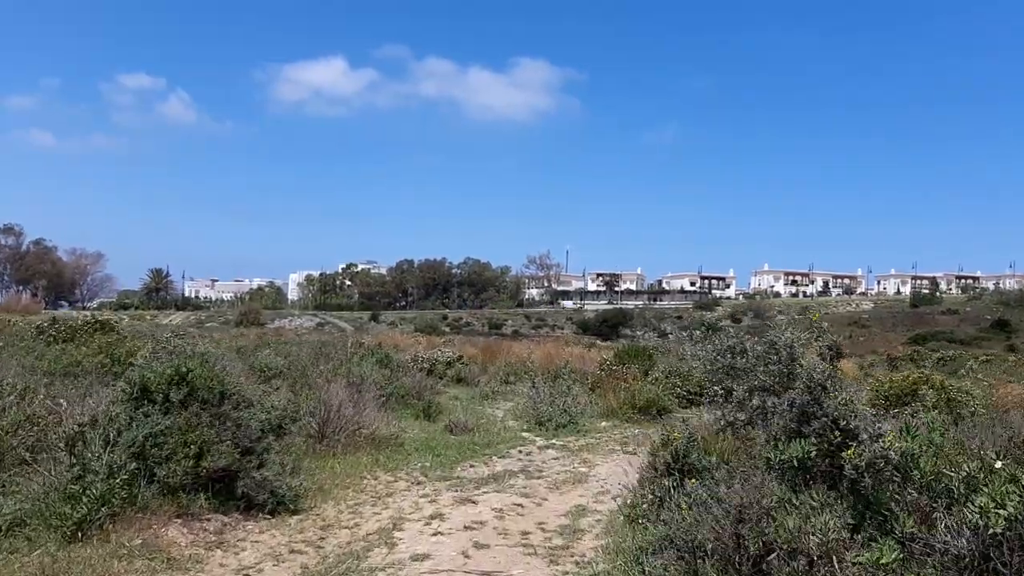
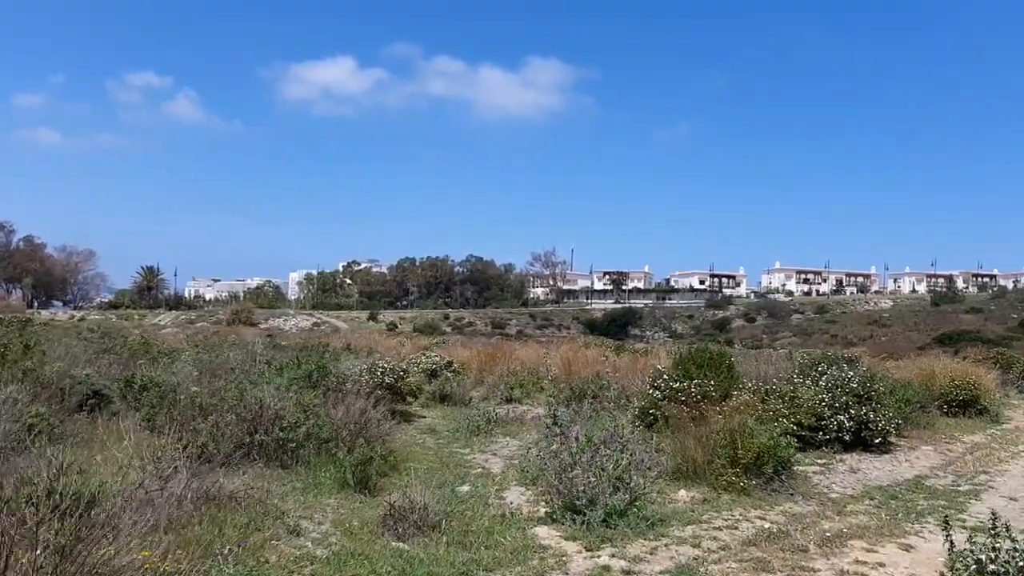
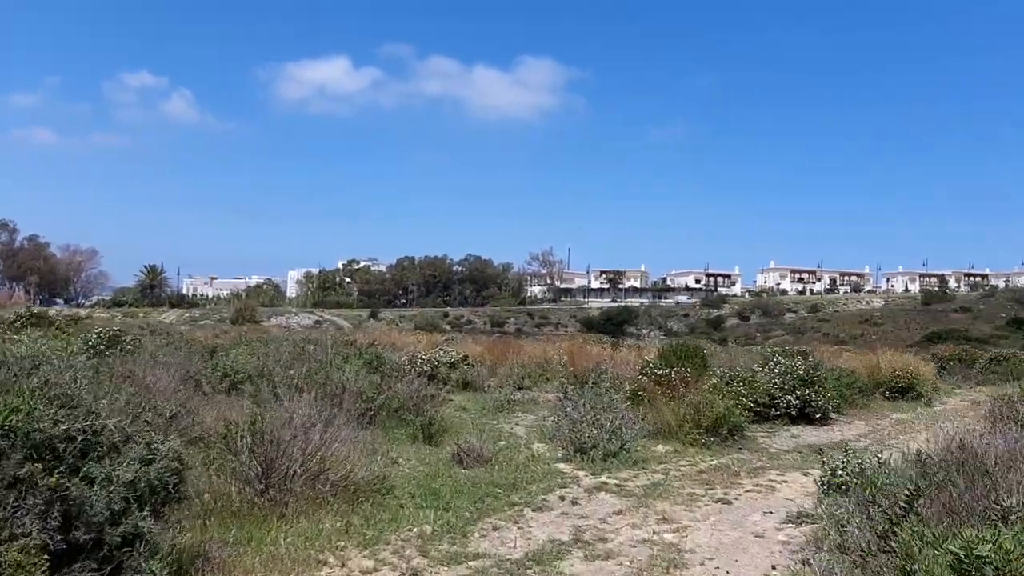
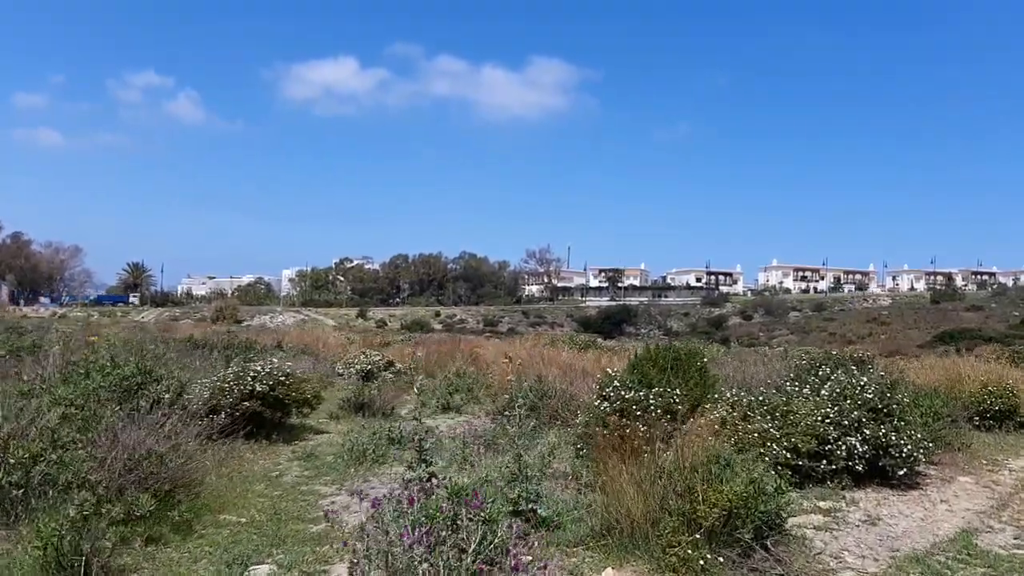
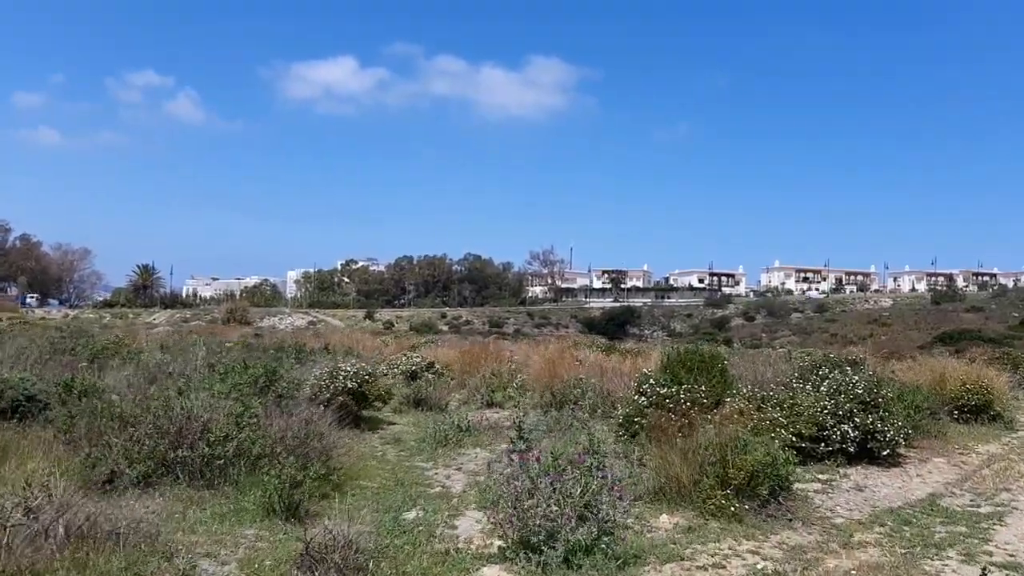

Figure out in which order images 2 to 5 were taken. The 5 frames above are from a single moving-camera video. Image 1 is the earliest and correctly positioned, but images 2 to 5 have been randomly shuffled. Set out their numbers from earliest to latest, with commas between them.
3, 2, 5, 4
